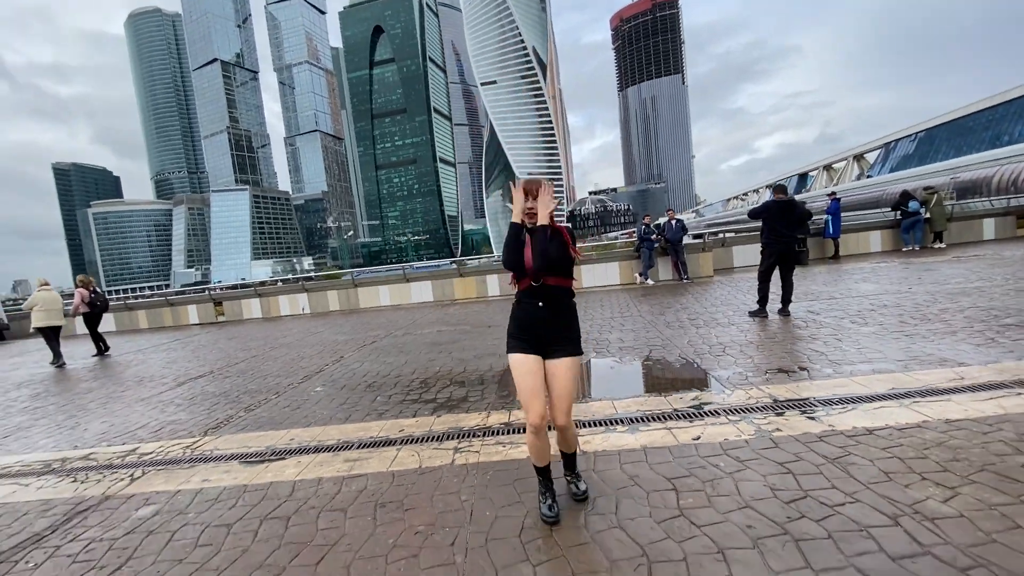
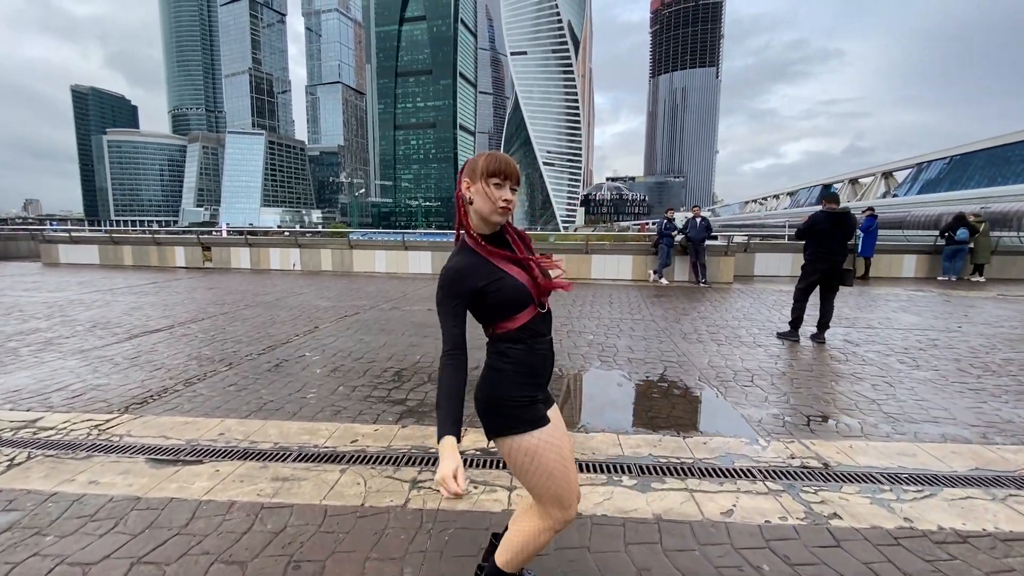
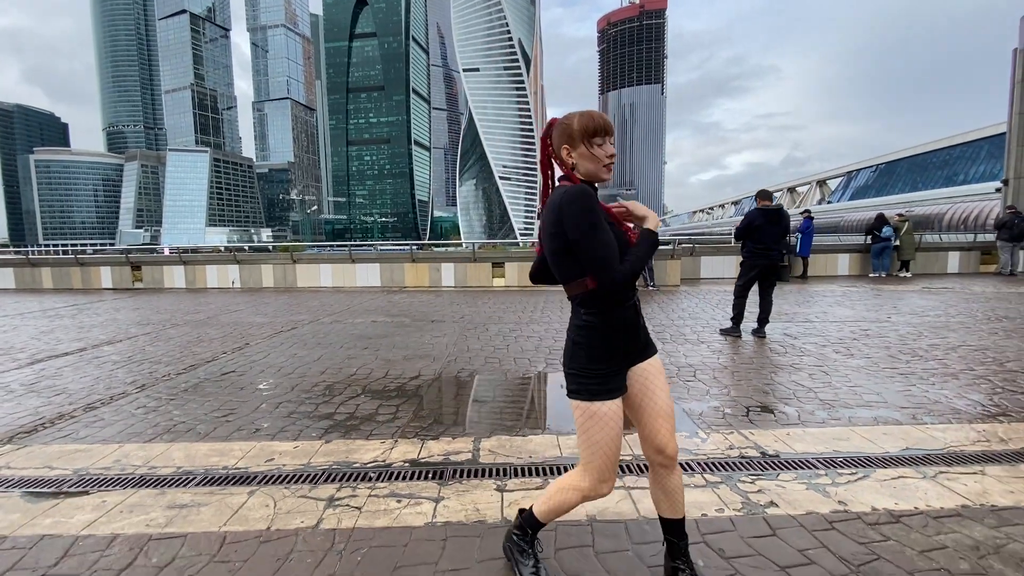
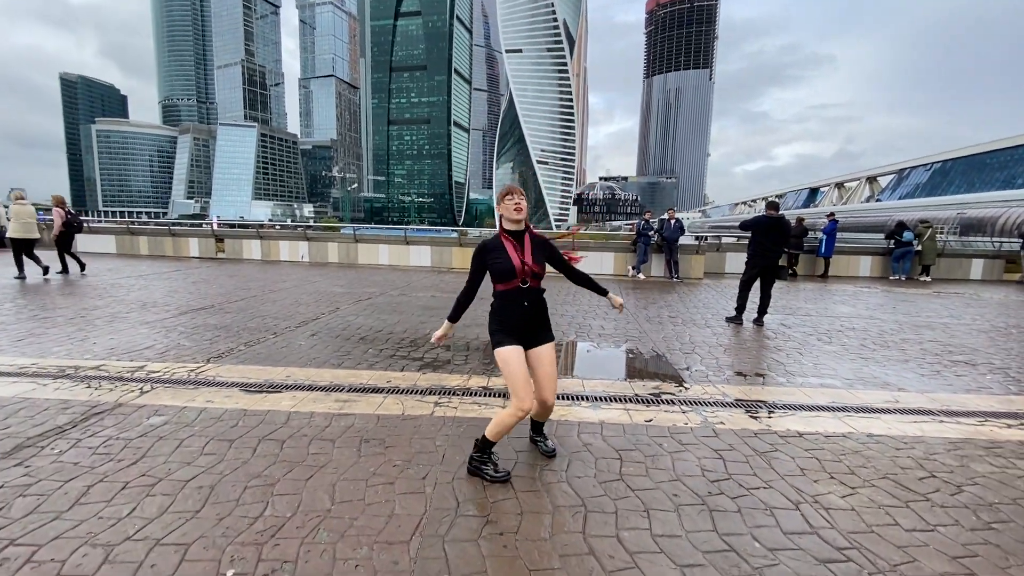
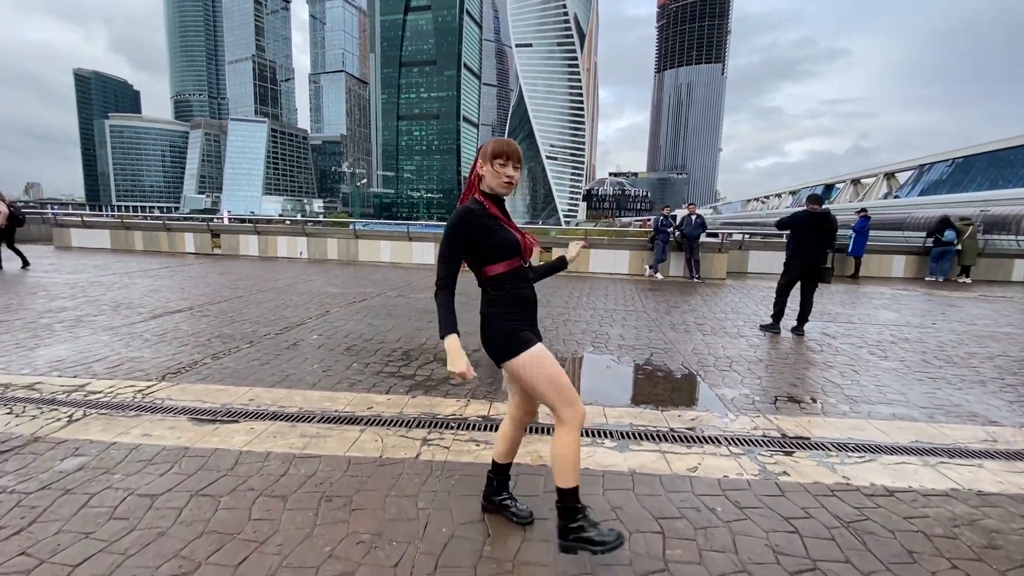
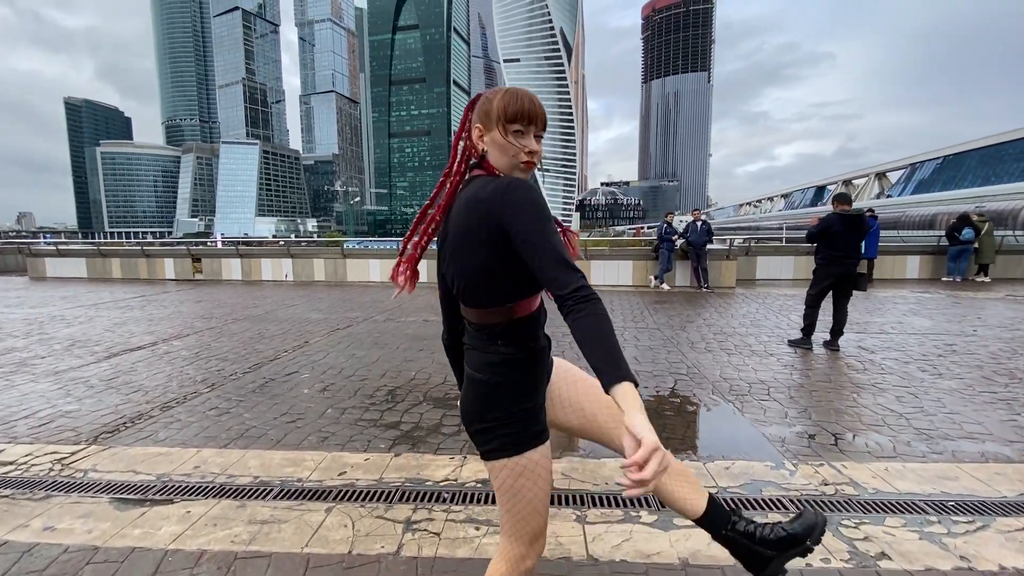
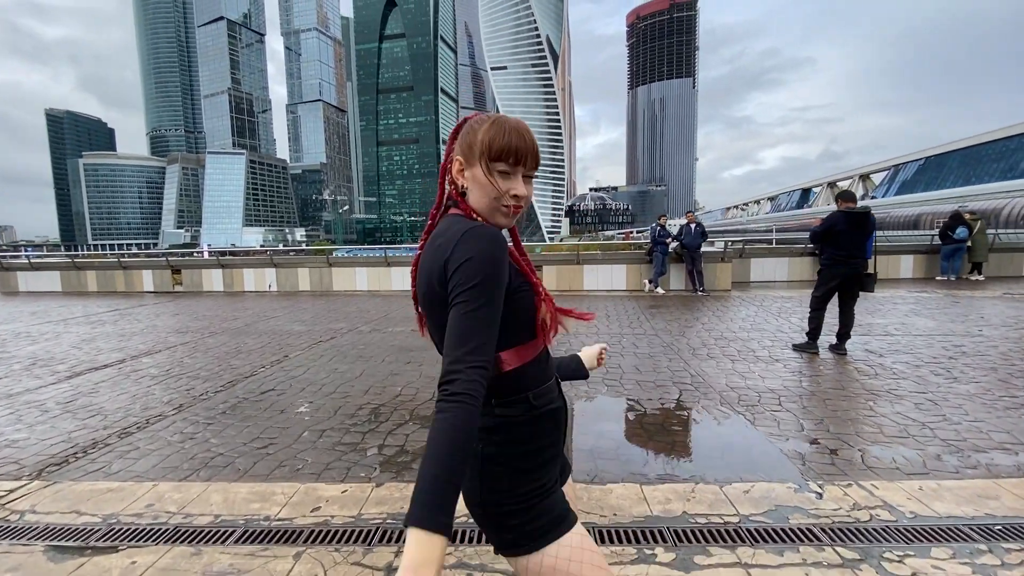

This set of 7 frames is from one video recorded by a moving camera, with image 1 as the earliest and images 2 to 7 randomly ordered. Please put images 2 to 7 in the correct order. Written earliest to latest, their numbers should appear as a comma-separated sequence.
4, 5, 2, 6, 7, 3
